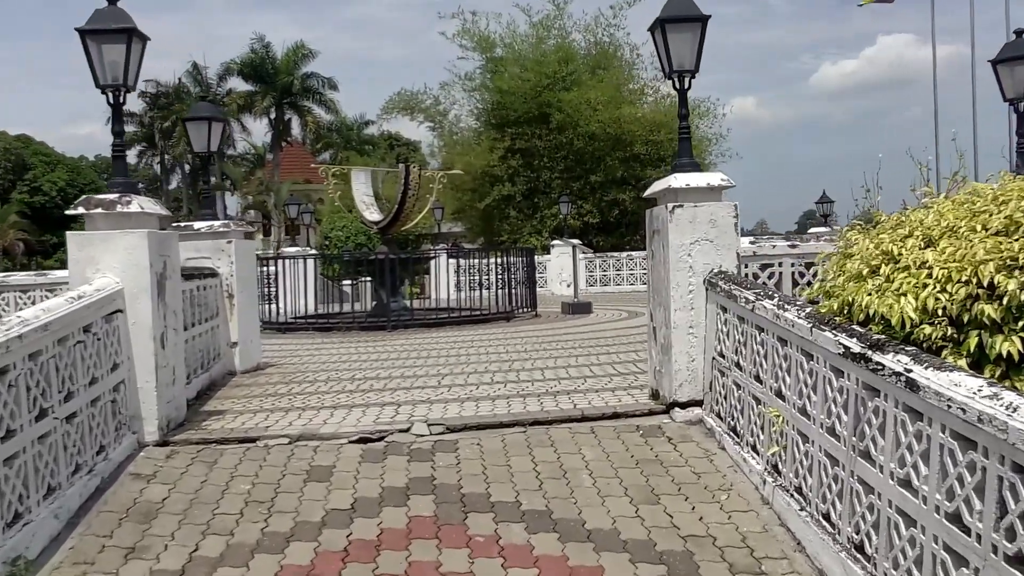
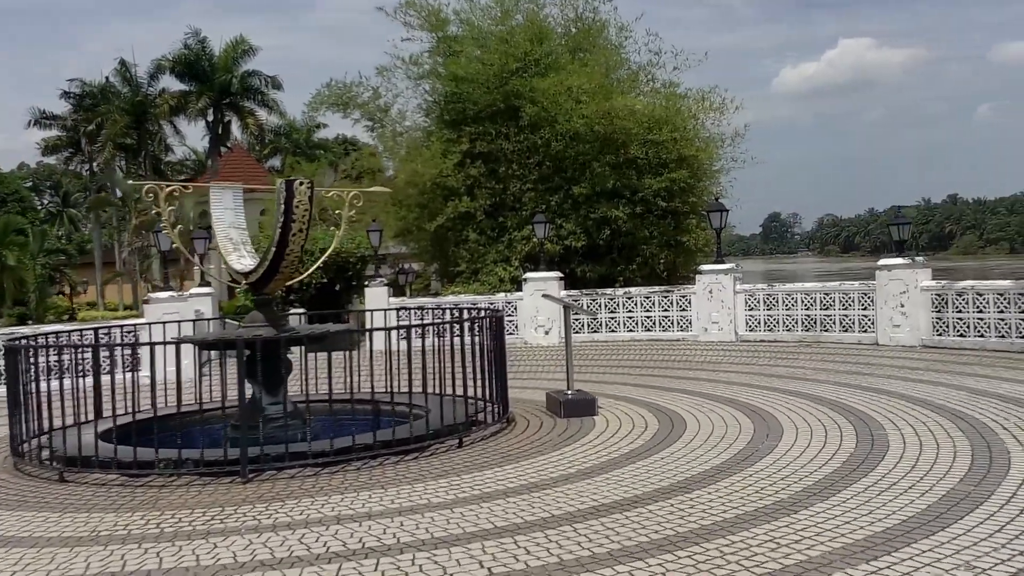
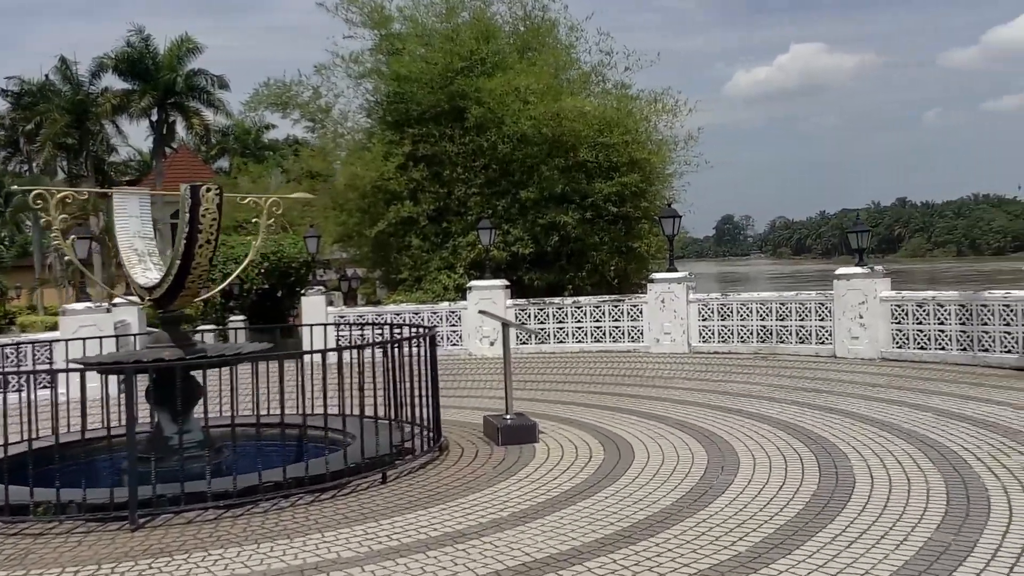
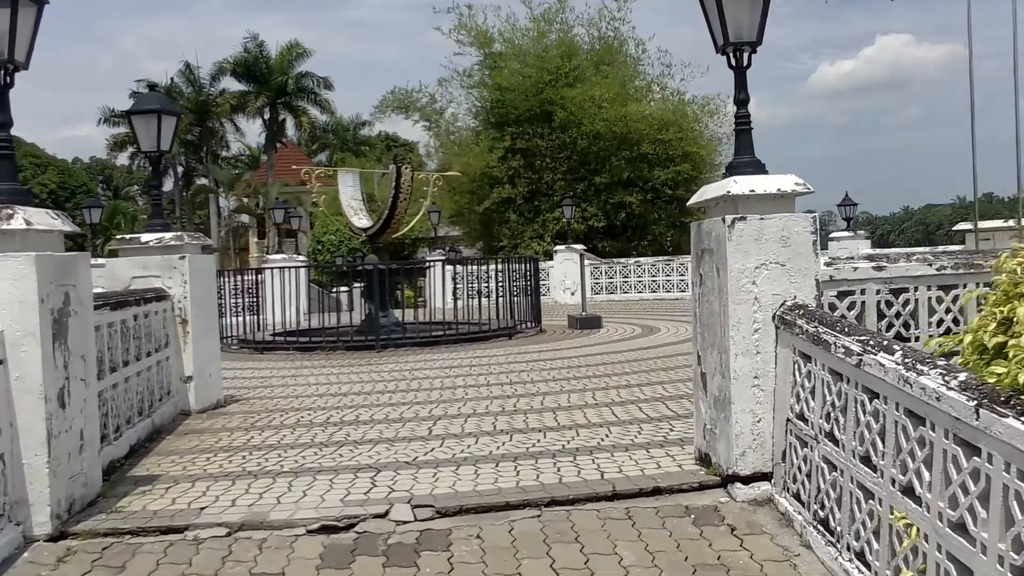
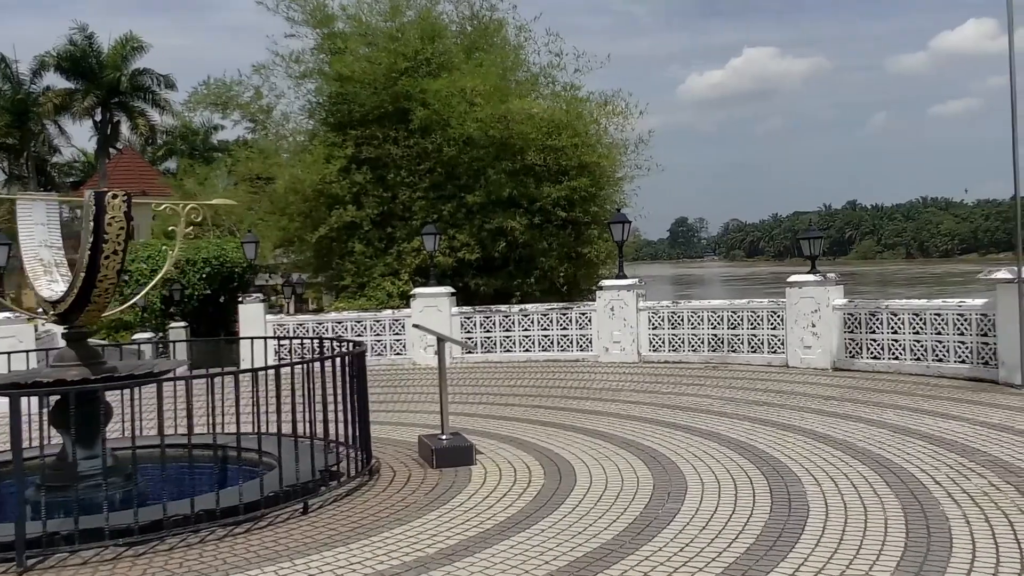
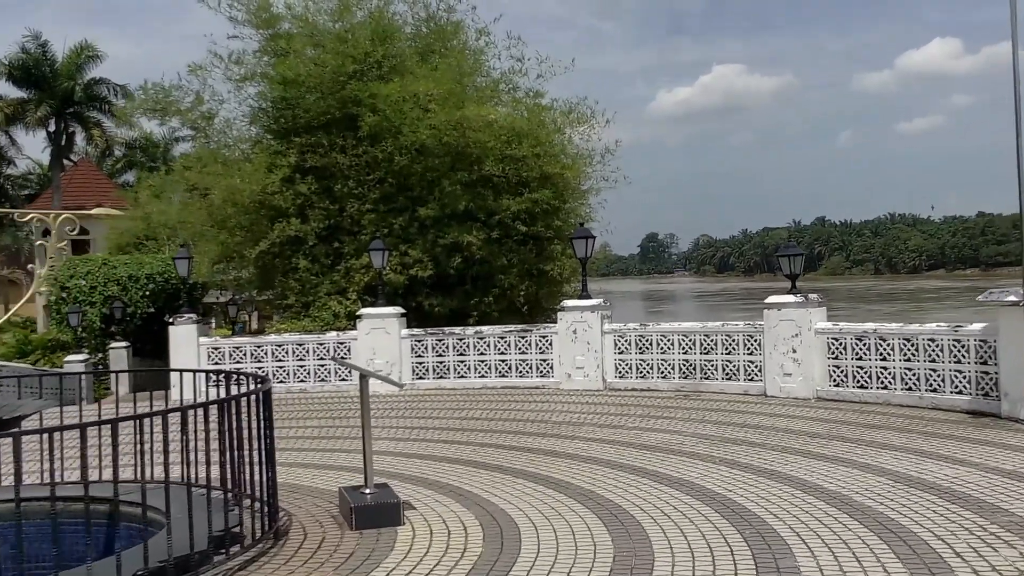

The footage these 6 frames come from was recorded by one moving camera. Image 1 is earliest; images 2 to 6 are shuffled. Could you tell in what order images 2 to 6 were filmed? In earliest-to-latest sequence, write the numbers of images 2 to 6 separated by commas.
4, 2, 3, 5, 6
